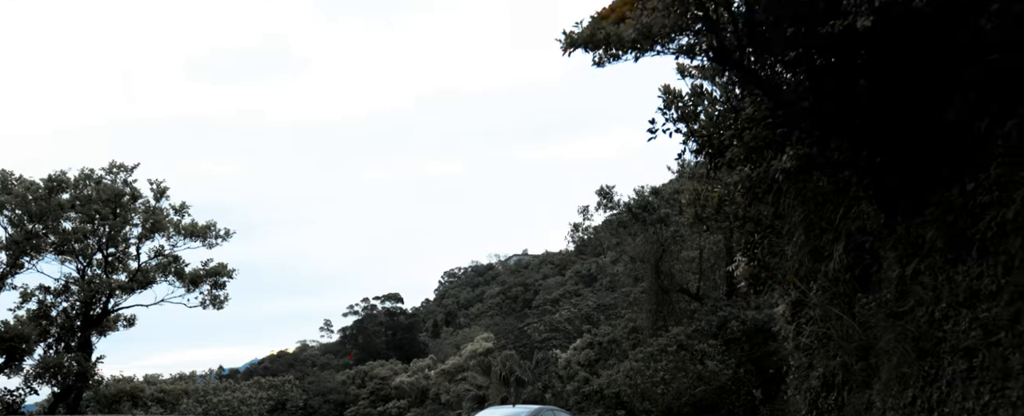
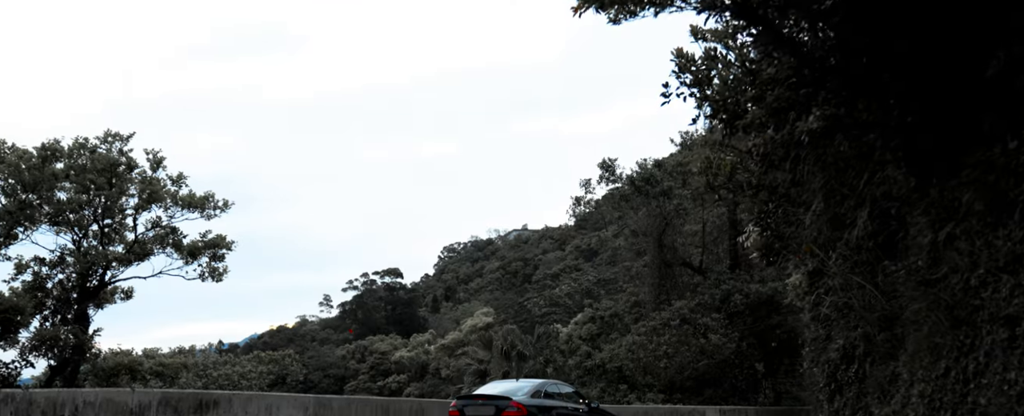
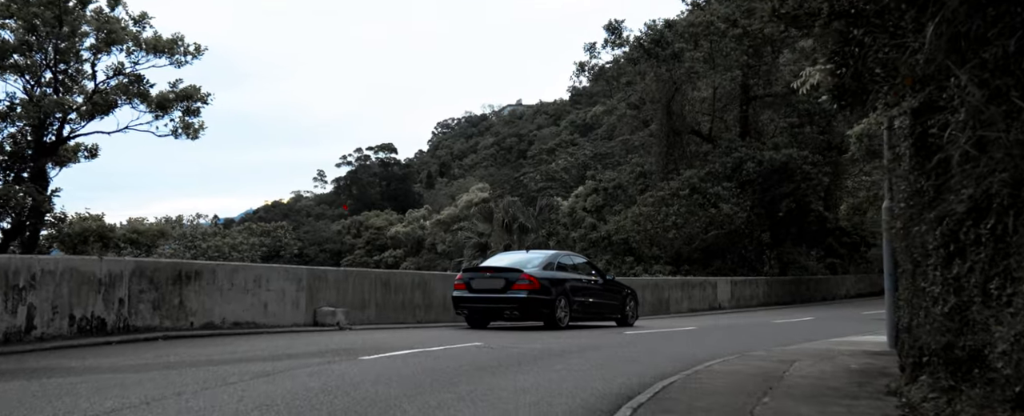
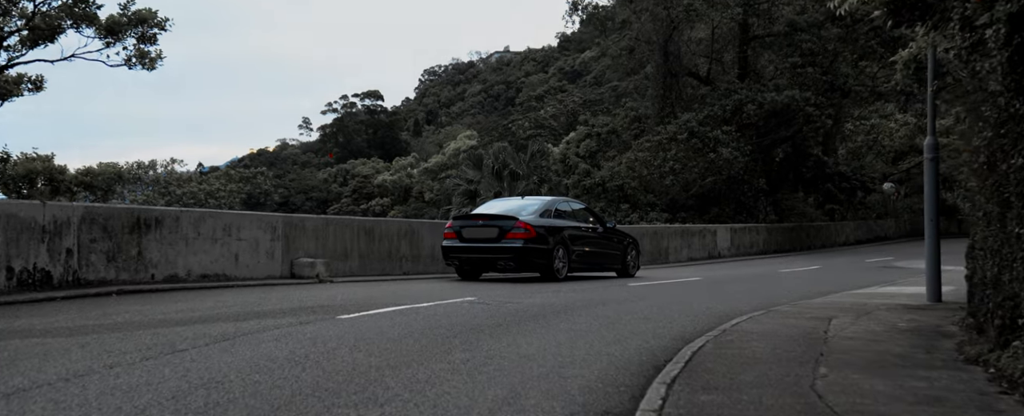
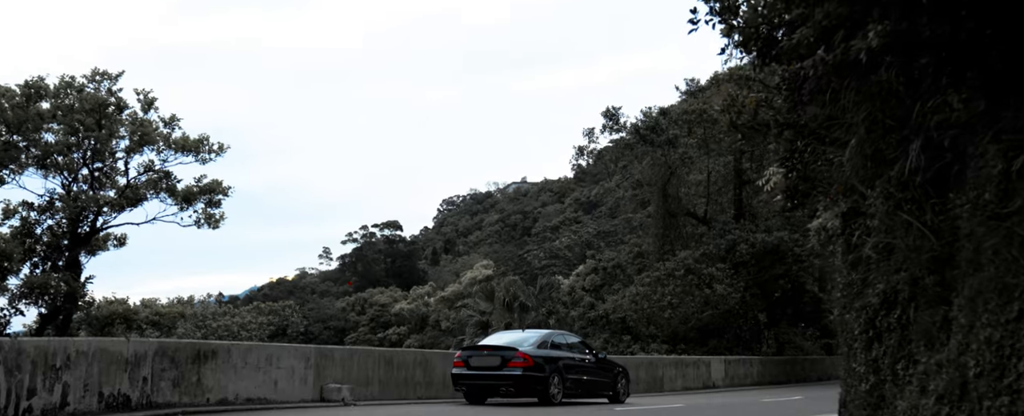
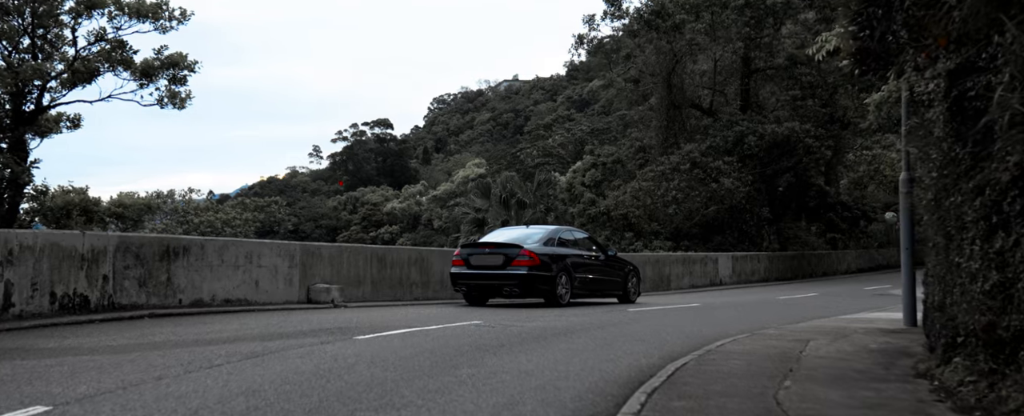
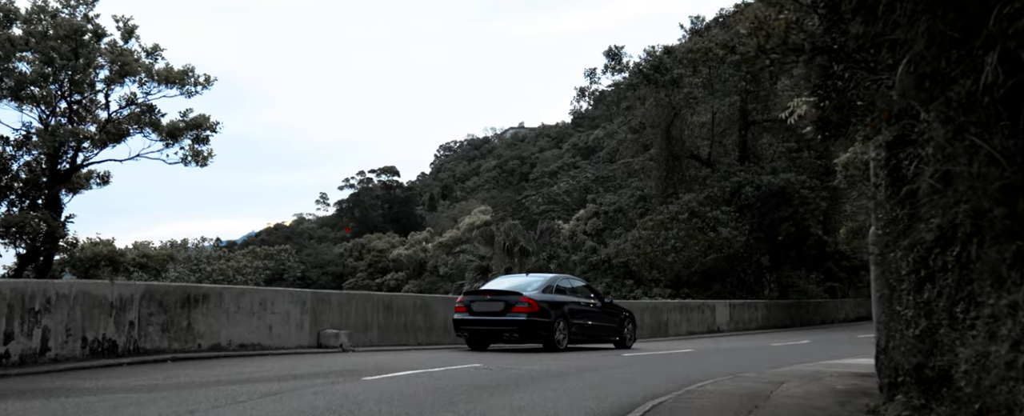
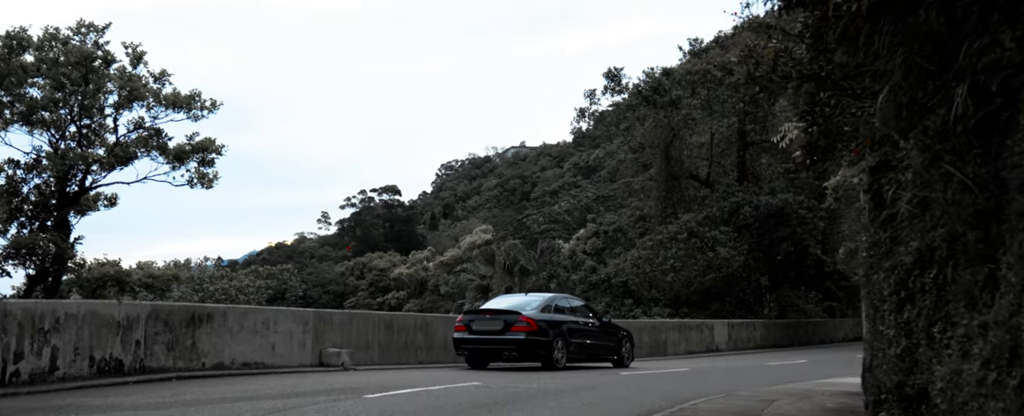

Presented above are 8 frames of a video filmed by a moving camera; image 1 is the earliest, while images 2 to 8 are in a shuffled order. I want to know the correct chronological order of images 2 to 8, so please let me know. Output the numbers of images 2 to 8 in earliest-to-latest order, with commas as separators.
2, 5, 8, 7, 3, 6, 4
